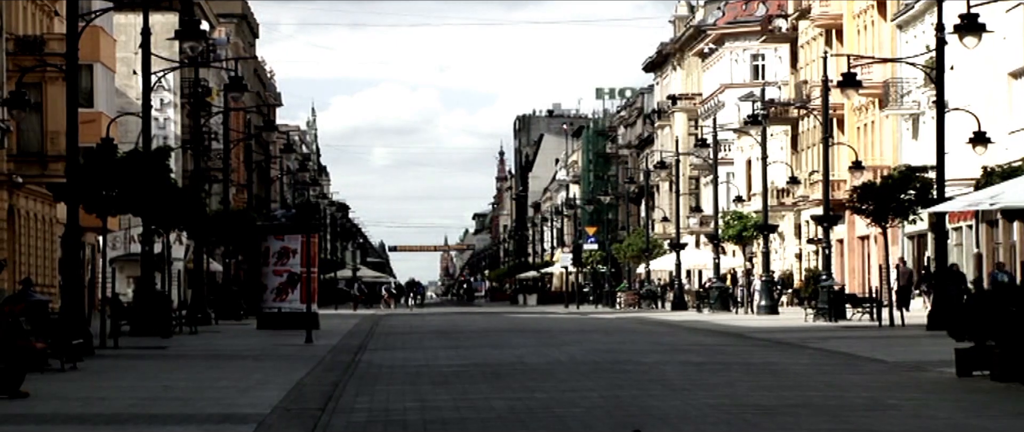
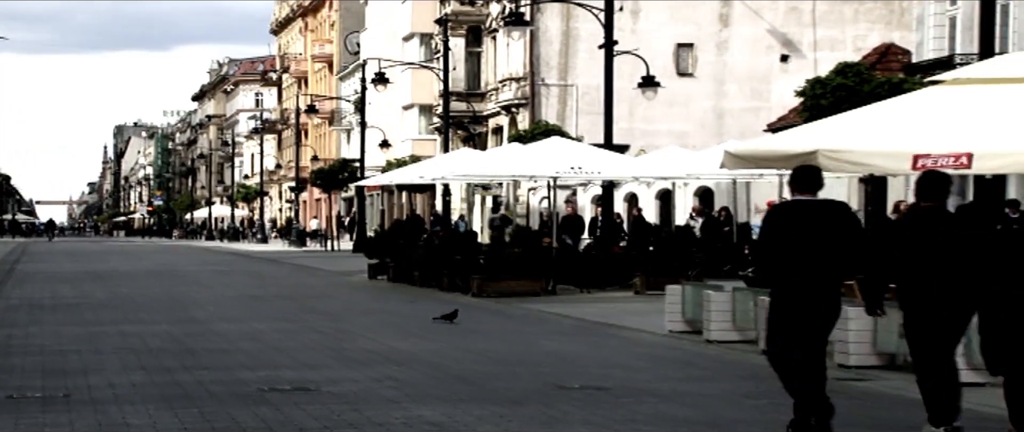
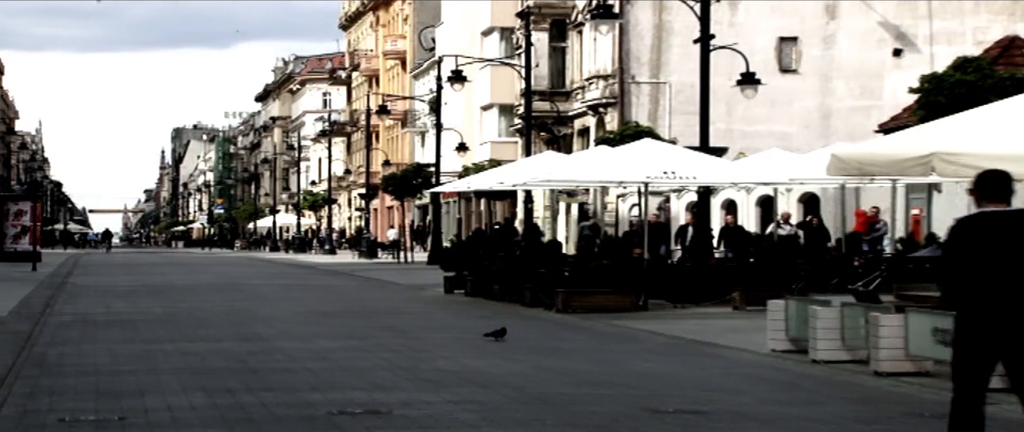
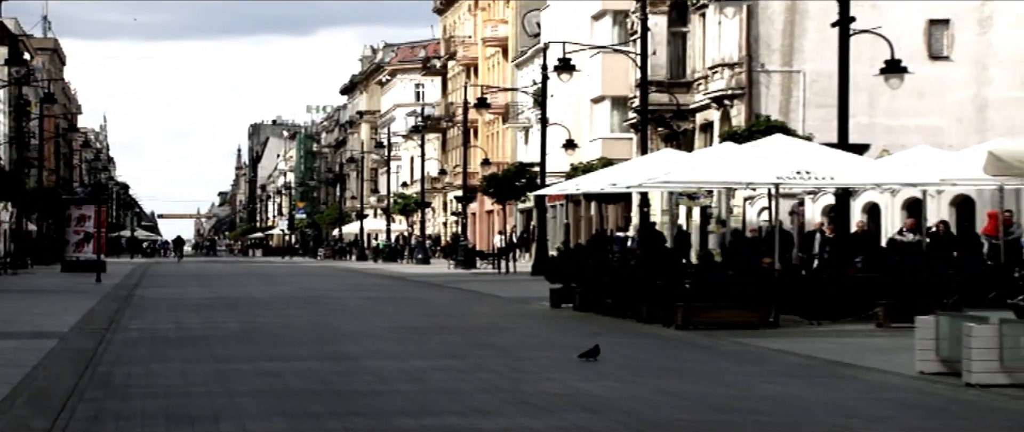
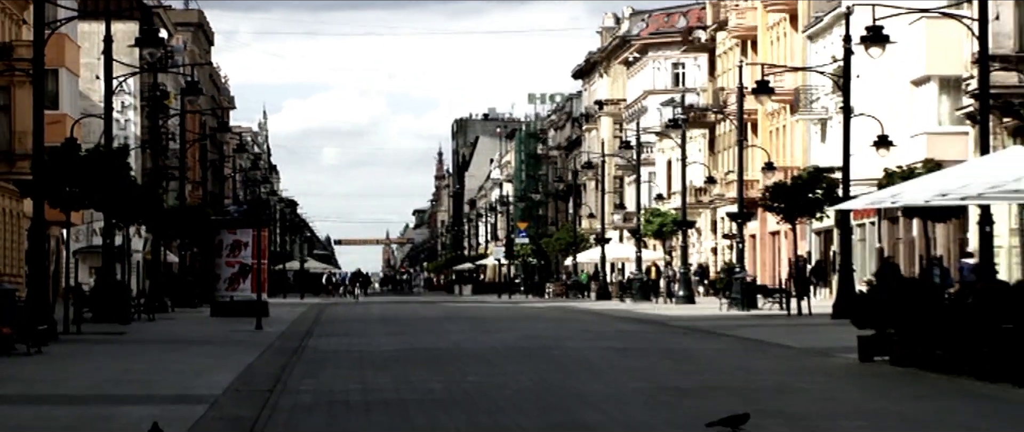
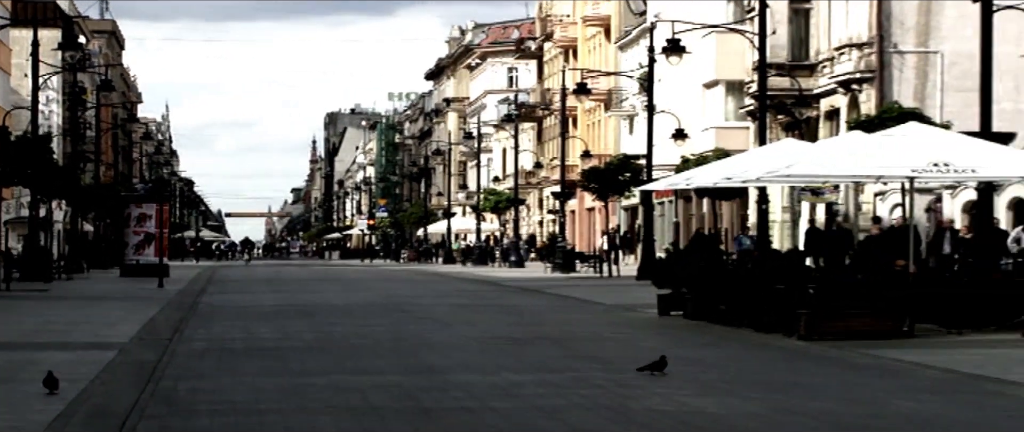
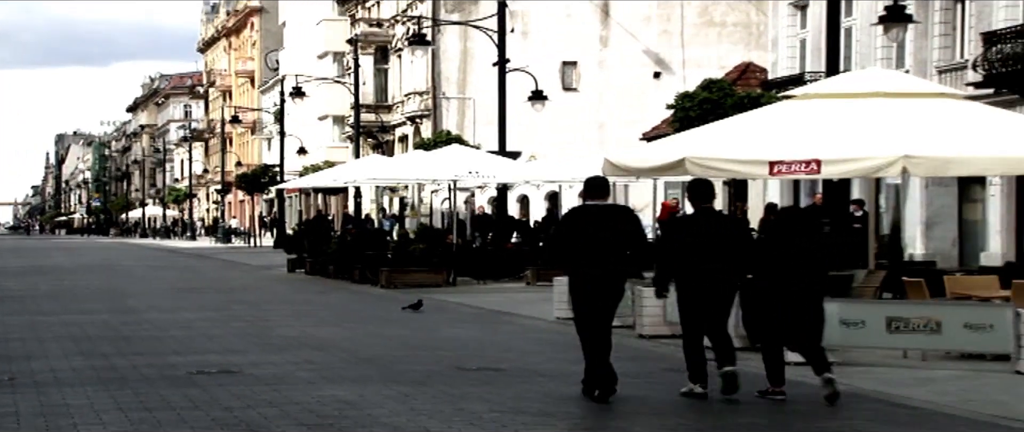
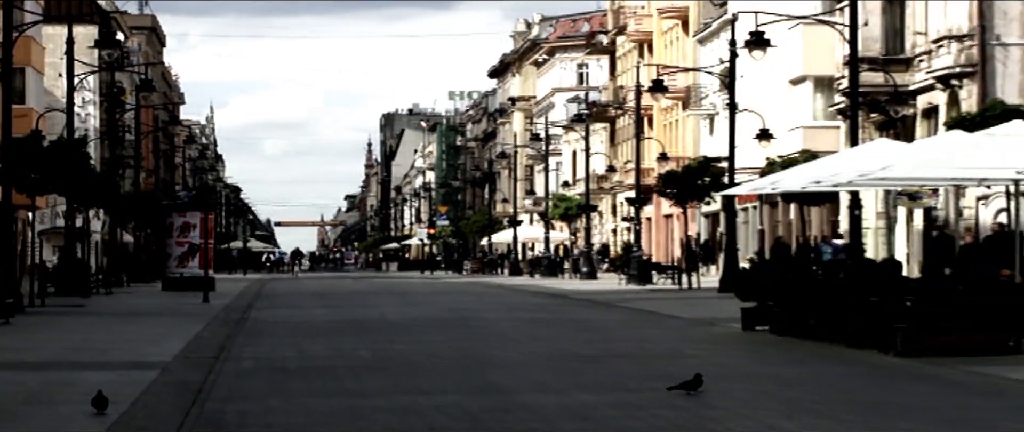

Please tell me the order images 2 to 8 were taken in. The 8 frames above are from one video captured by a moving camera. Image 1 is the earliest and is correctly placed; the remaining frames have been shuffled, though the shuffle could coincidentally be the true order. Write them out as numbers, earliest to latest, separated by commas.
5, 8, 6, 4, 3, 2, 7
